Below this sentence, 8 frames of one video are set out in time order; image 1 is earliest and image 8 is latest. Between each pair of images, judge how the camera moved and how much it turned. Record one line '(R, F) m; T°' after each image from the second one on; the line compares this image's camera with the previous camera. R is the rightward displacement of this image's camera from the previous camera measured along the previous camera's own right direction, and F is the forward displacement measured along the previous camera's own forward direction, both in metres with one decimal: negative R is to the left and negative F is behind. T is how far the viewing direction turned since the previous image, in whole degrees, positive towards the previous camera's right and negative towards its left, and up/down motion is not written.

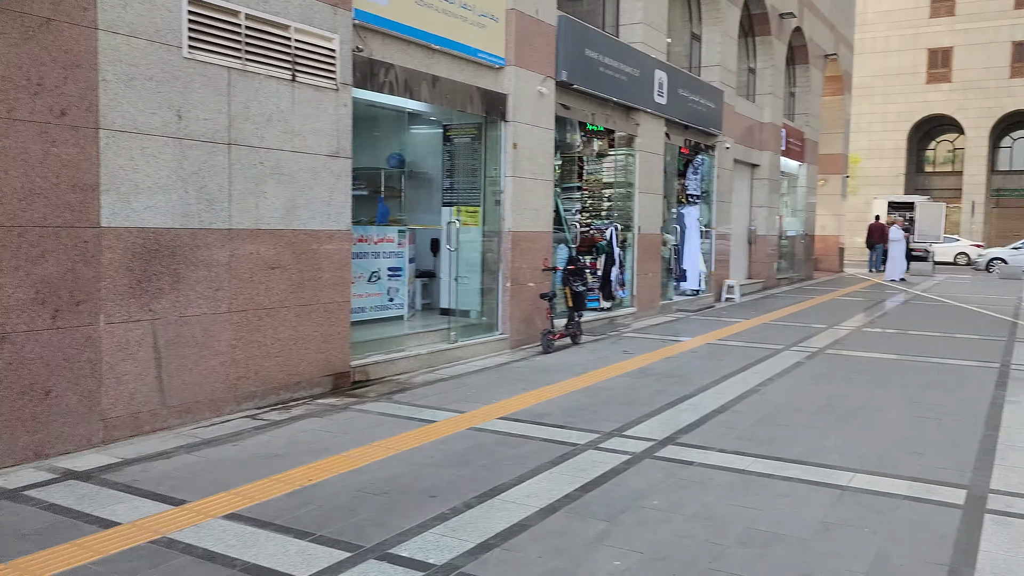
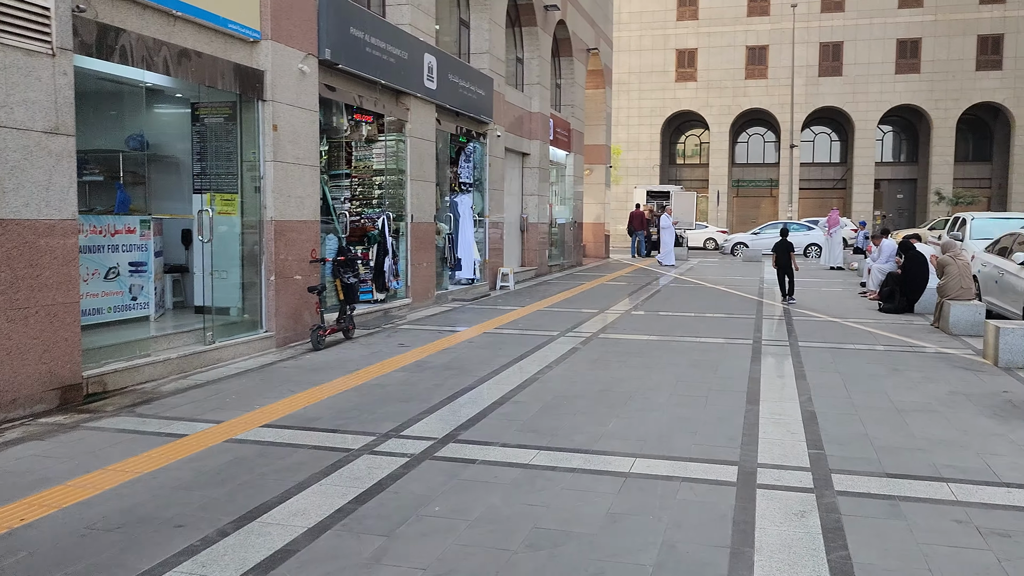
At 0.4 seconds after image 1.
(+0.1, +0.4) m; +15°
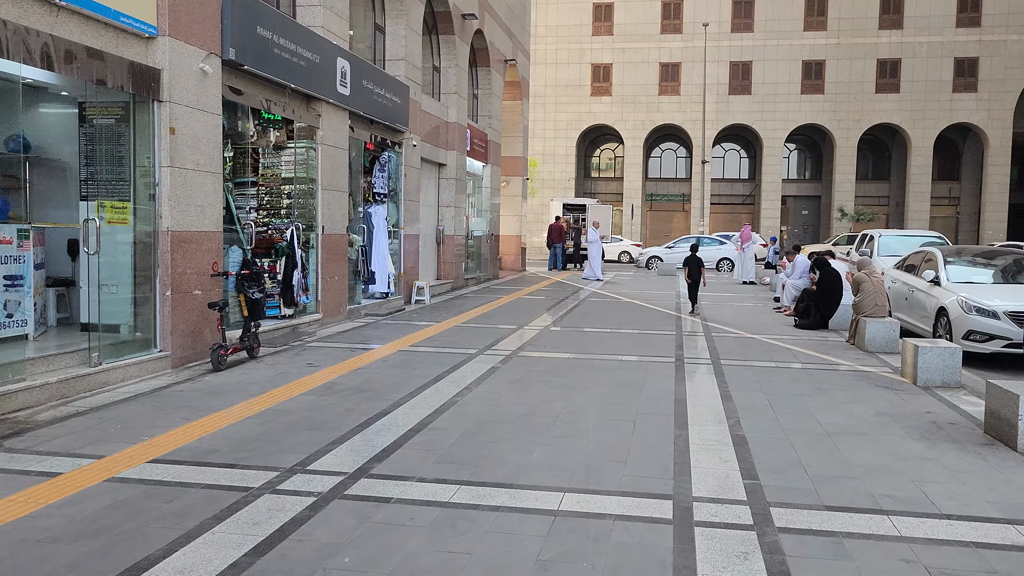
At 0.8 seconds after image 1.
(0.0, +0.4) m; +6°
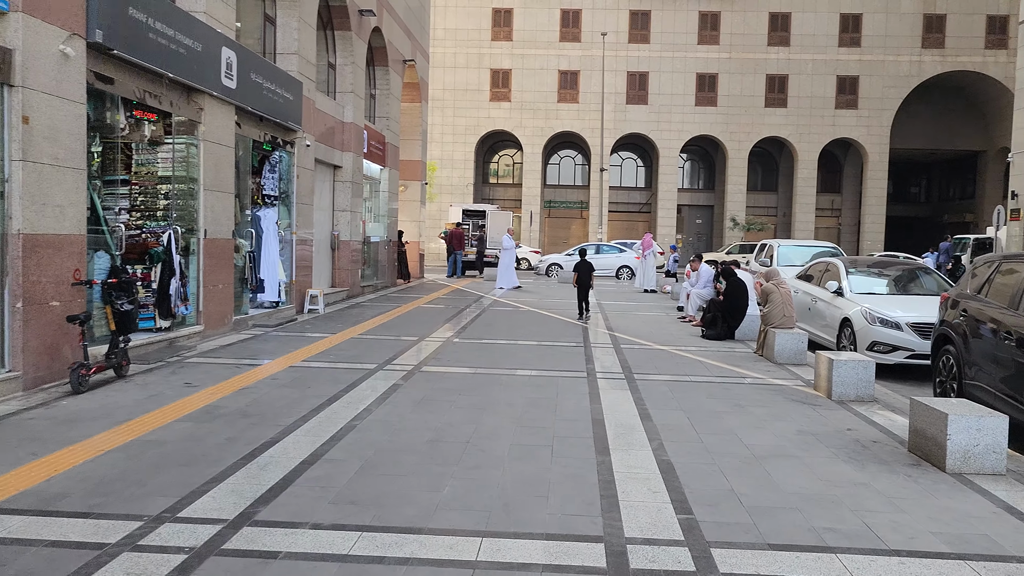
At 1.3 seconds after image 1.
(-0.1, +0.6) m; +7°
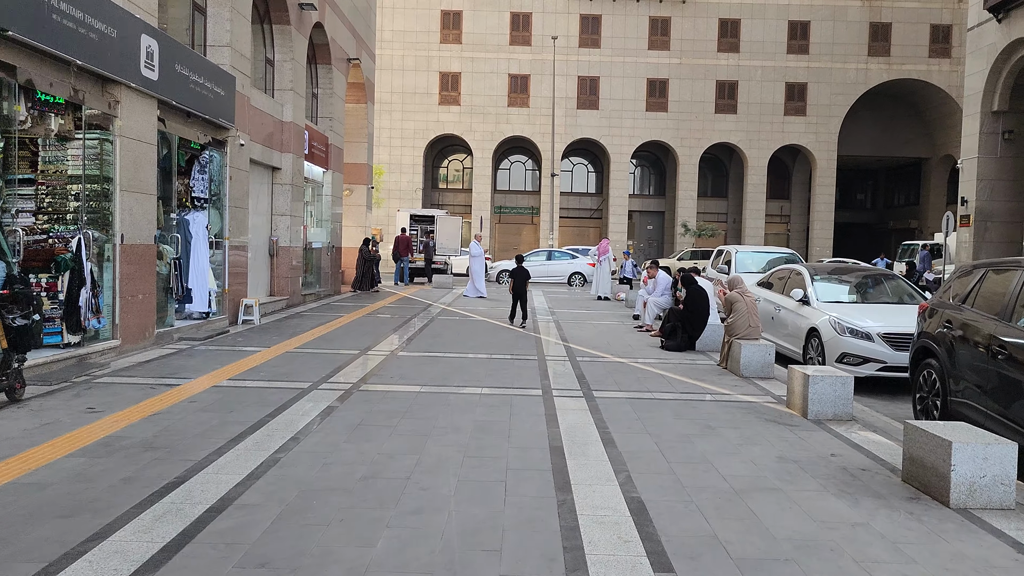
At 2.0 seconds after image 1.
(0.0, +0.7) m; +3°
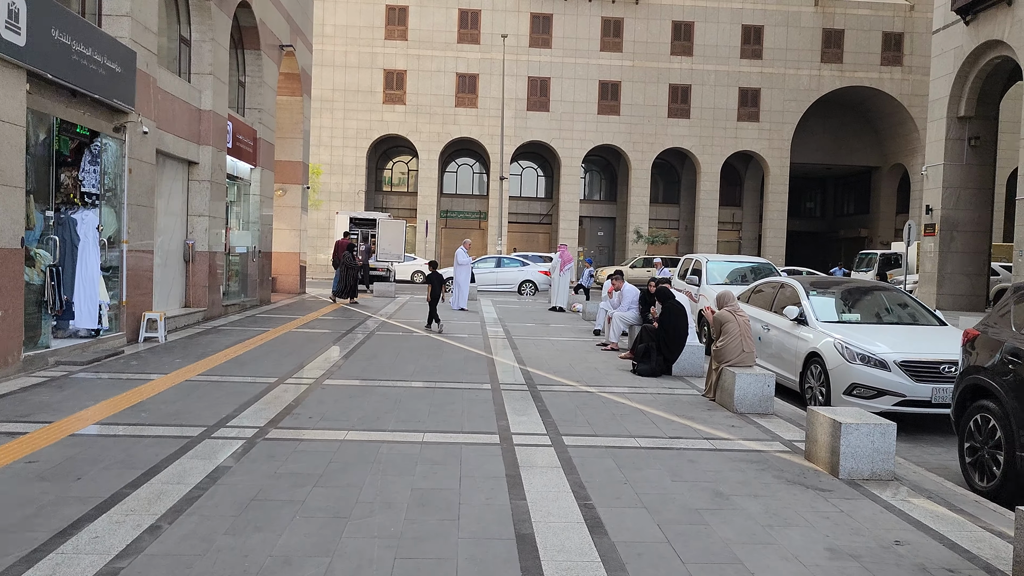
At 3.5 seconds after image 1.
(0.0, +1.6) m; +4°
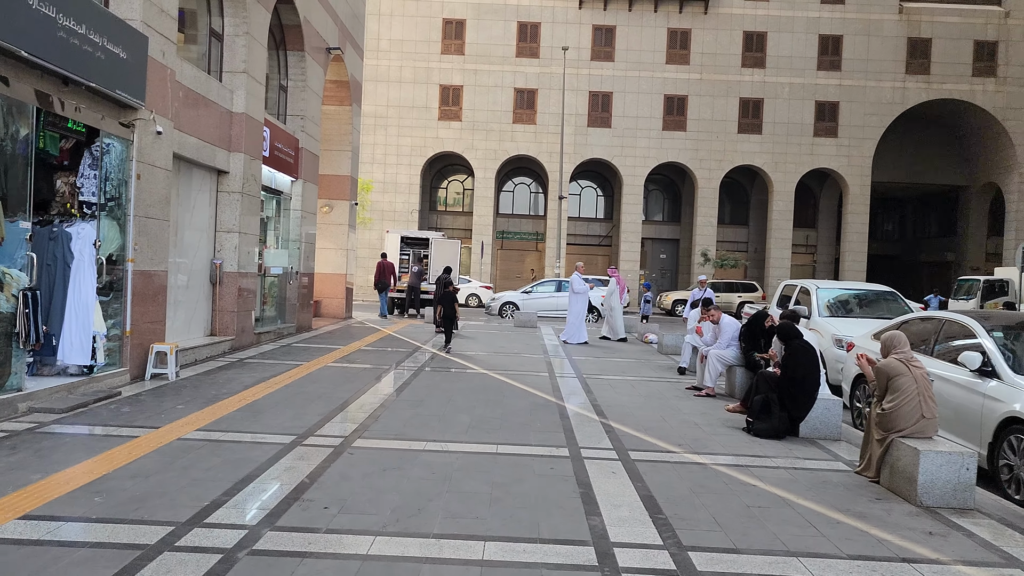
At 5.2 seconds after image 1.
(-0.3, +2.0) m; -4°
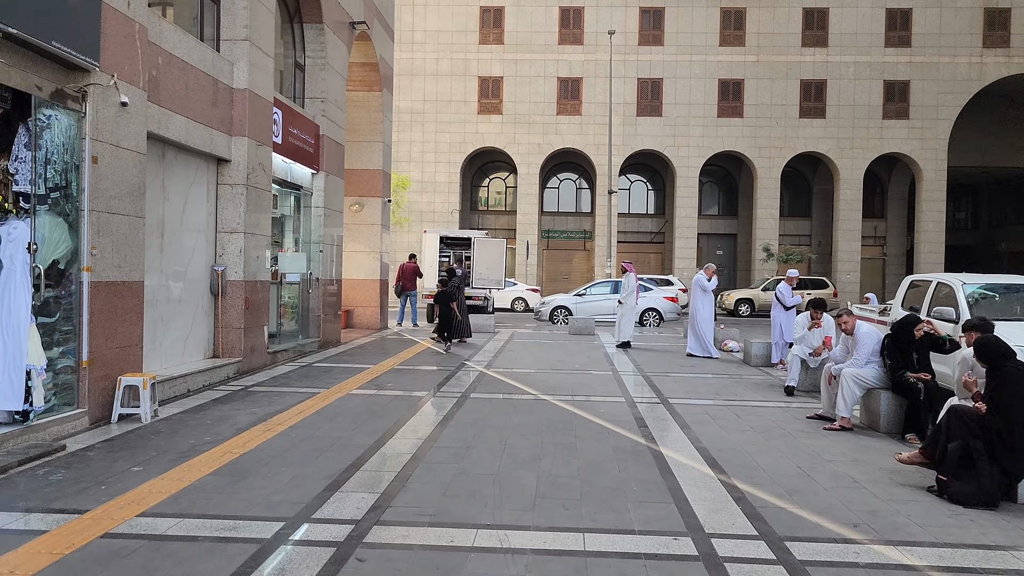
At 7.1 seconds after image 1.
(-0.2, +2.3) m; -3°
